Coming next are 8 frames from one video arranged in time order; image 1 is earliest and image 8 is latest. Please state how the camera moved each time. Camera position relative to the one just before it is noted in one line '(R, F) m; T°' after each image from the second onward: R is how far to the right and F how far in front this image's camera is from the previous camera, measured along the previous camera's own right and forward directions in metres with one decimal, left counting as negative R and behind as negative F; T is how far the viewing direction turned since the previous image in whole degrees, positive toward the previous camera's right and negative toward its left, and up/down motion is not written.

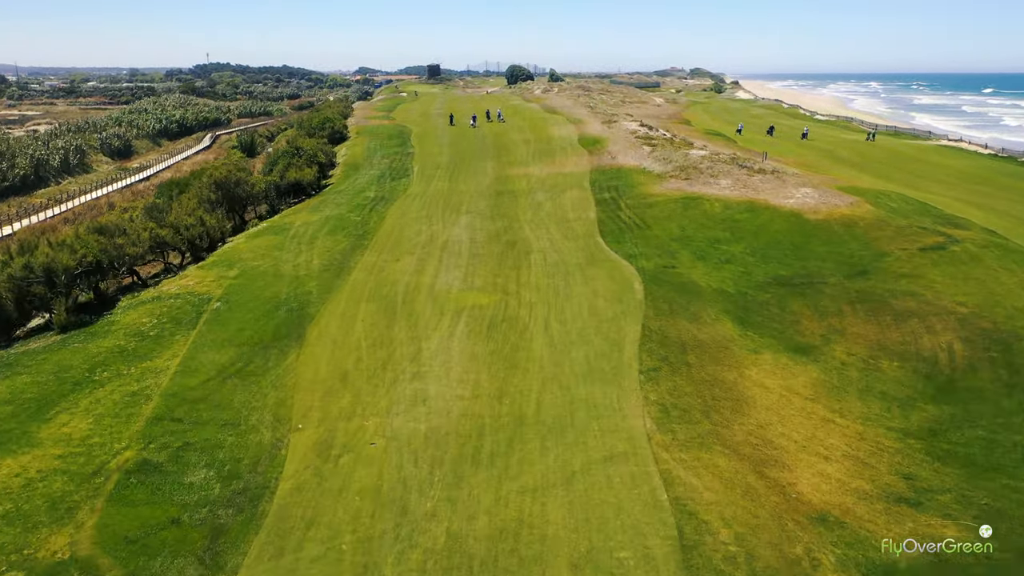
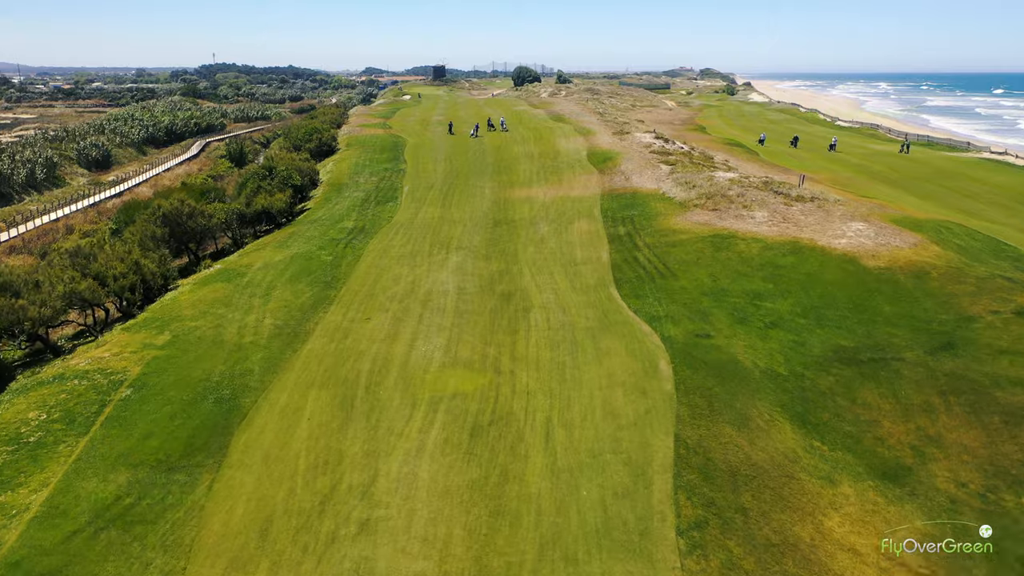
(+0.3, +4.9) m; -1°
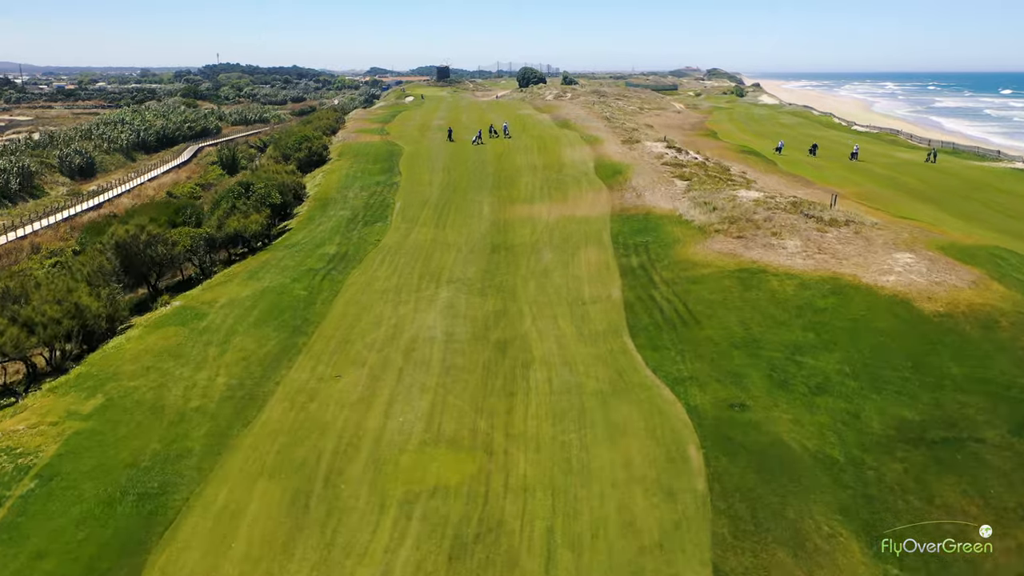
(+0.2, +3.3) m; 0°
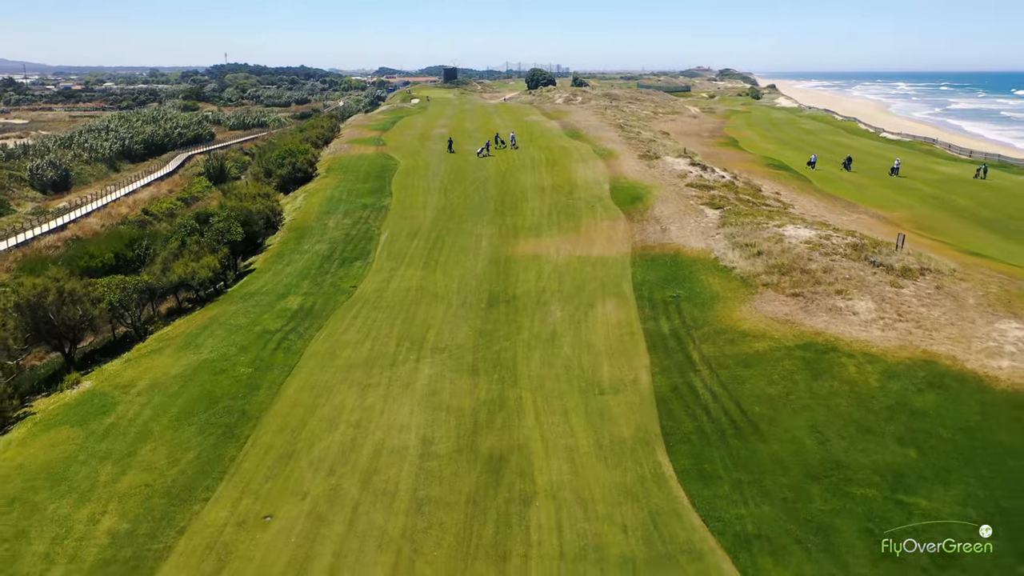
(+0.2, +5.1) m; -1°
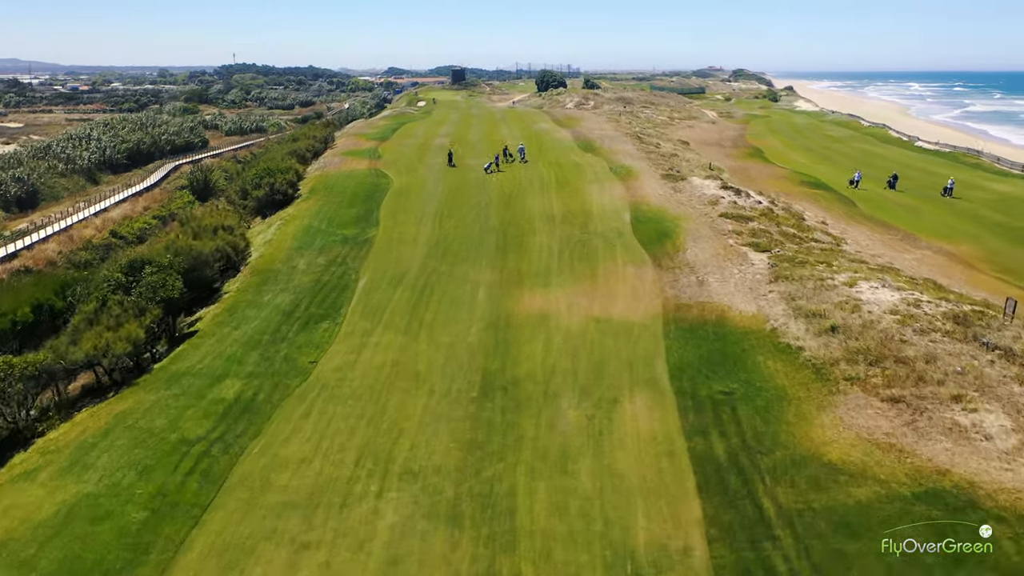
(+0.2, +5.5) m; -1°
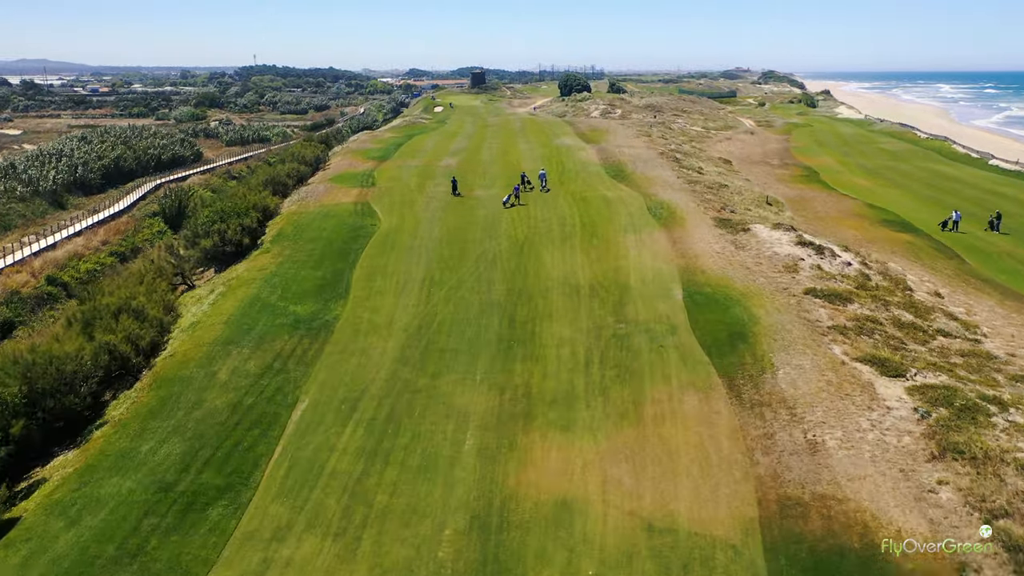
(+0.4, +8.9) m; -2°
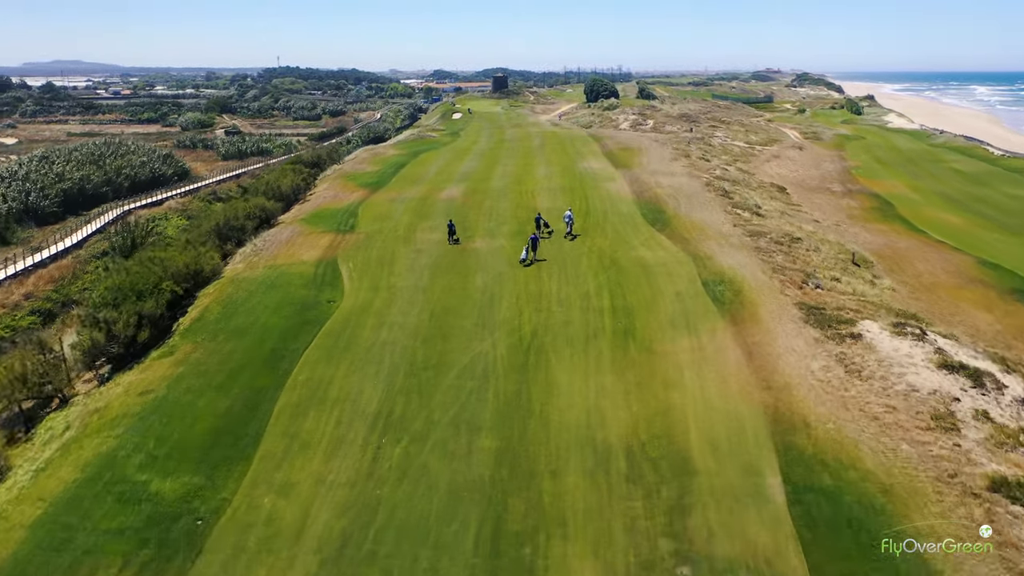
(+0.7, +9.9) m; -2°
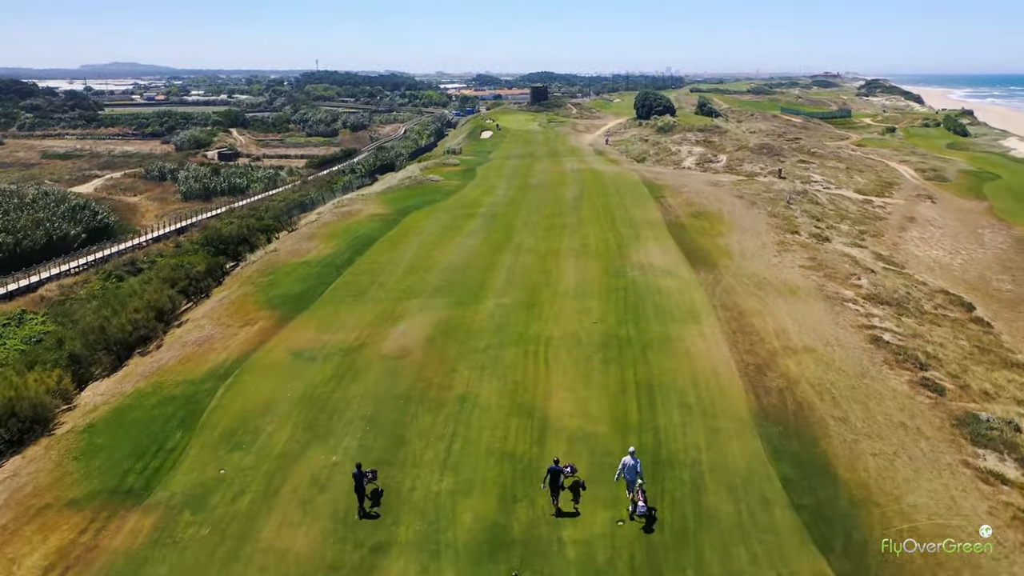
(+1.5, +22.4) m; -3°
